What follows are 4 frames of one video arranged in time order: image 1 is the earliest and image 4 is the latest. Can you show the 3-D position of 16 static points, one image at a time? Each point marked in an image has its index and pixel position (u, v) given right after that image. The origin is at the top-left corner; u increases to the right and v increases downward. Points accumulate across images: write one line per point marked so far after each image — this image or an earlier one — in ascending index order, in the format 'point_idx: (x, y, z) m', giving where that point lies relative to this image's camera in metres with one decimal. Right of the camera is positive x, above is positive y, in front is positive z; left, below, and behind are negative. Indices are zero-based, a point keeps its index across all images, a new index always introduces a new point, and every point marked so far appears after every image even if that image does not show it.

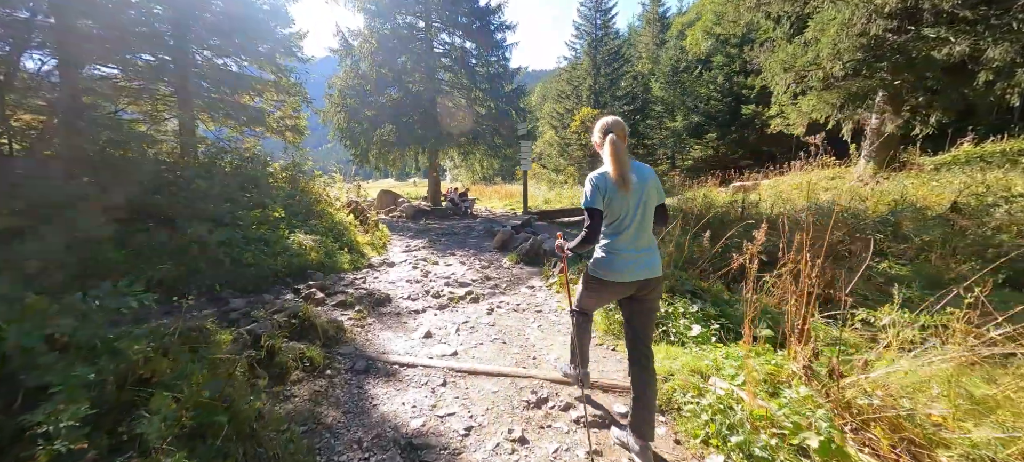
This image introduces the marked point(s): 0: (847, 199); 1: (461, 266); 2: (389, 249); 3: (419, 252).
0: (+7.5, +0.7, +9.1) m
1: (-0.9, -0.6, +7.4) m
2: (-2.7, -0.4, +8.8) m
3: (-2.0, -0.5, +8.7) m
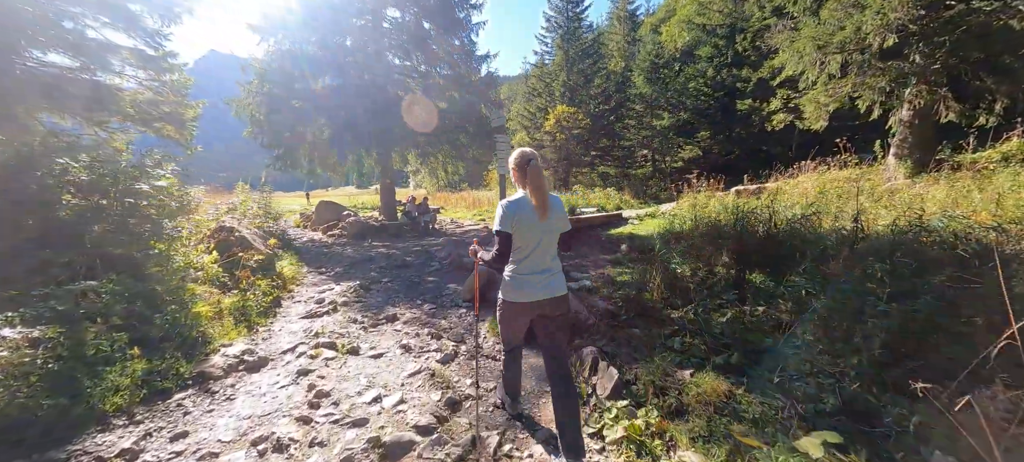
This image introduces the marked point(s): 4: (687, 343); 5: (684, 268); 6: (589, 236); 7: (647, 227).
0: (+7.2, +0.3, +6.2) m
1: (-1.0, -1.2, +3.8) m
2: (-2.9, -1.0, +5.0) m
3: (-2.2, -1.0, +4.9) m
4: (+1.5, -1.0, +3.6) m
5: (+2.4, -0.5, +5.6) m
6: (+2.2, -0.2, +11.9) m
7: (+4.0, +0.1, +12.3) m
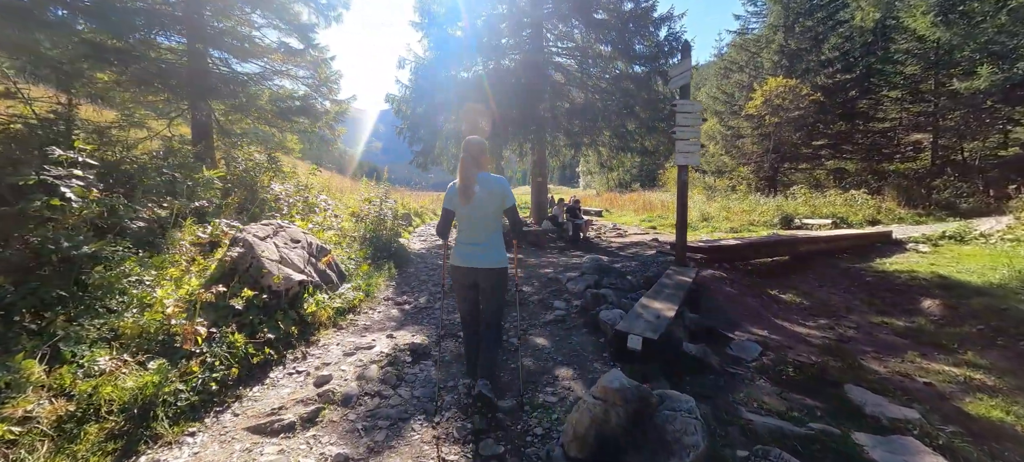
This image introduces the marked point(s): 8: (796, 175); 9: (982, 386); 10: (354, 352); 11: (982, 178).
0: (+7.8, -0.4, -0.2) m
1: (-0.7, -1.5, +0.9) m
2: (-2.0, -1.2, +2.7) m
3: (-1.3, -1.3, +2.4) m
4: (+1.5, -1.4, -0.3) m
5: (+3.1, -1.0, +1.2) m
6: (+5.5, -0.7, +7.0) m
7: (+7.3, -0.5, +6.6) m
8: (+12.1, +2.4, +17.5) m
9: (+3.7, -1.2, +3.2) m
10: (-1.4, -1.1, +3.7) m
11: (+14.7, +1.7, +13.0) m
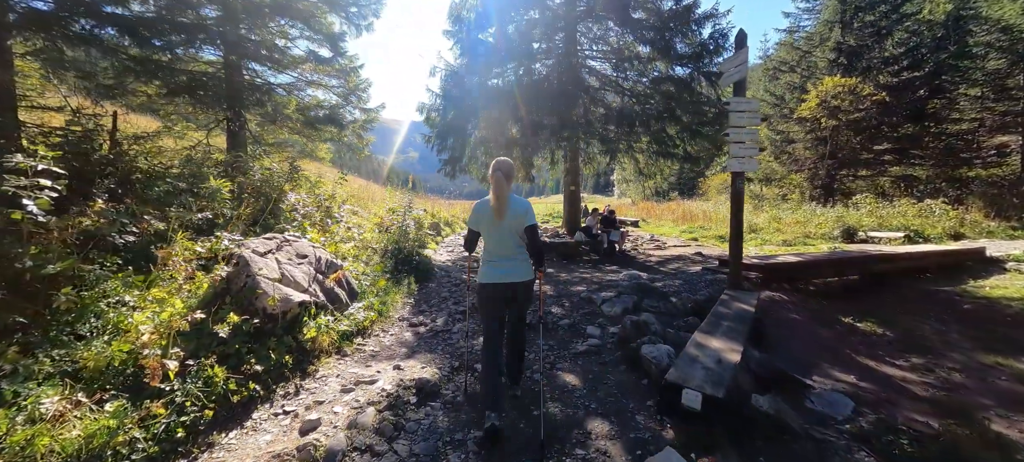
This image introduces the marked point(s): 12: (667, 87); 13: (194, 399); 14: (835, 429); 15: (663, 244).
0: (+7.7, -0.5, -1.4) m
1: (-0.8, -1.5, +0.3) m
2: (-1.9, -1.3, +2.3) m
3: (-1.2, -1.4, +1.9) m
4: (+1.4, -1.4, -1.1) m
5: (+3.1, -1.1, +0.4) m
6: (+6.0, -0.9, +6.0) m
7: (+7.7, -0.7, +5.4) m
8: (+13.4, +1.8, +15.9) m
9: (+3.8, -1.4, +2.3) m
10: (-1.2, -1.2, +3.2) m
11: (+15.6, +1.2, +11.2) m
12: (+4.5, +4.1, +11.8) m
13: (-2.0, -1.0, +2.7) m
14: (+2.0, -1.2, +2.6) m
15: (+4.0, -0.4, +11.1) m
